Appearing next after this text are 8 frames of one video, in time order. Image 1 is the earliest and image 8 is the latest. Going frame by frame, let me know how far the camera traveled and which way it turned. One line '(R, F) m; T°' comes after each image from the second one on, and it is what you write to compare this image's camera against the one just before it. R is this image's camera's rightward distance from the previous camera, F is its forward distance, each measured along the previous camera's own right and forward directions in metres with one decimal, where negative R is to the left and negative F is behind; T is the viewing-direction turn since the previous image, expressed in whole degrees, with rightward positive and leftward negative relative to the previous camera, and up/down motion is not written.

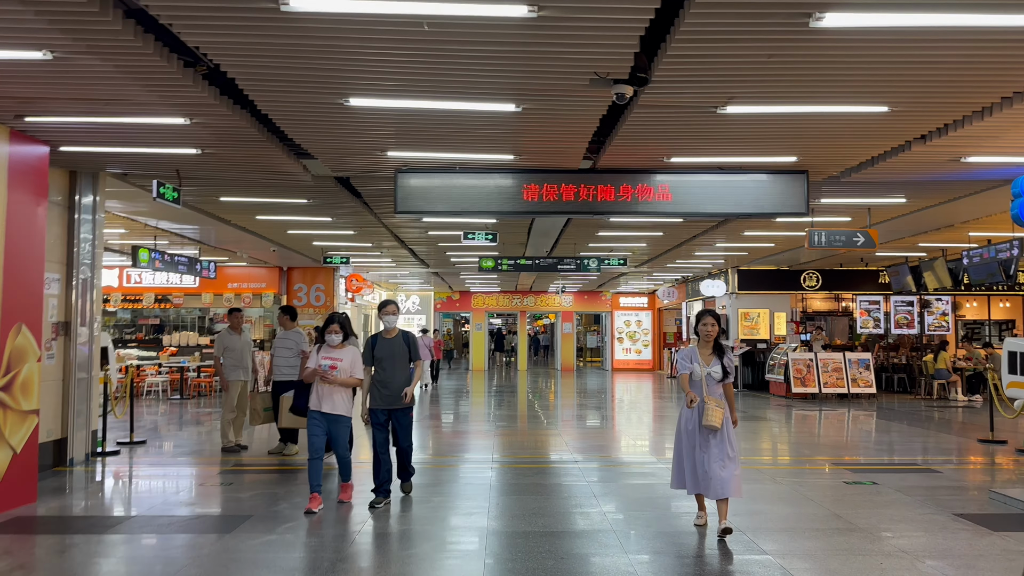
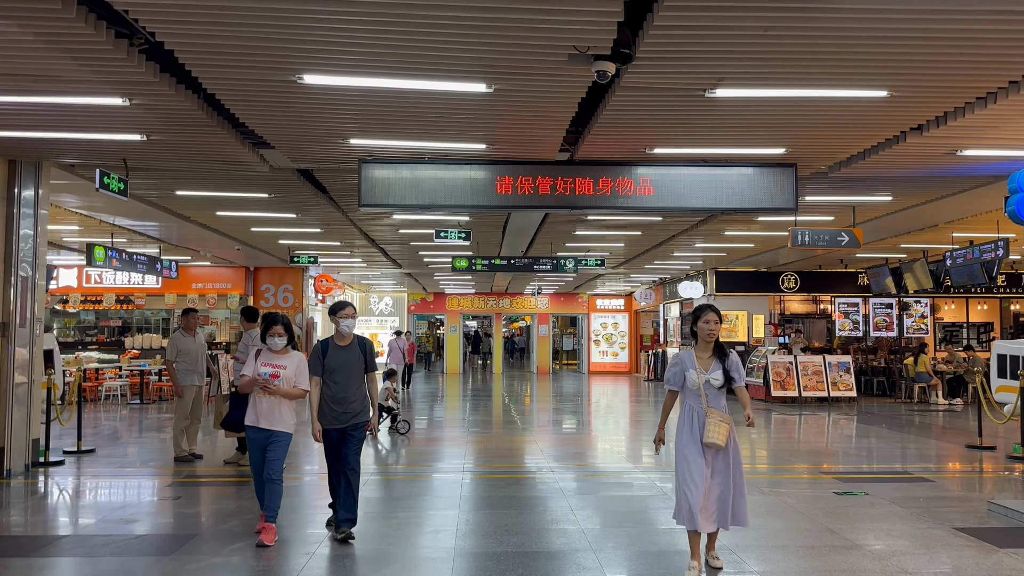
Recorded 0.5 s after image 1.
(0.0, +0.4) m; +2°
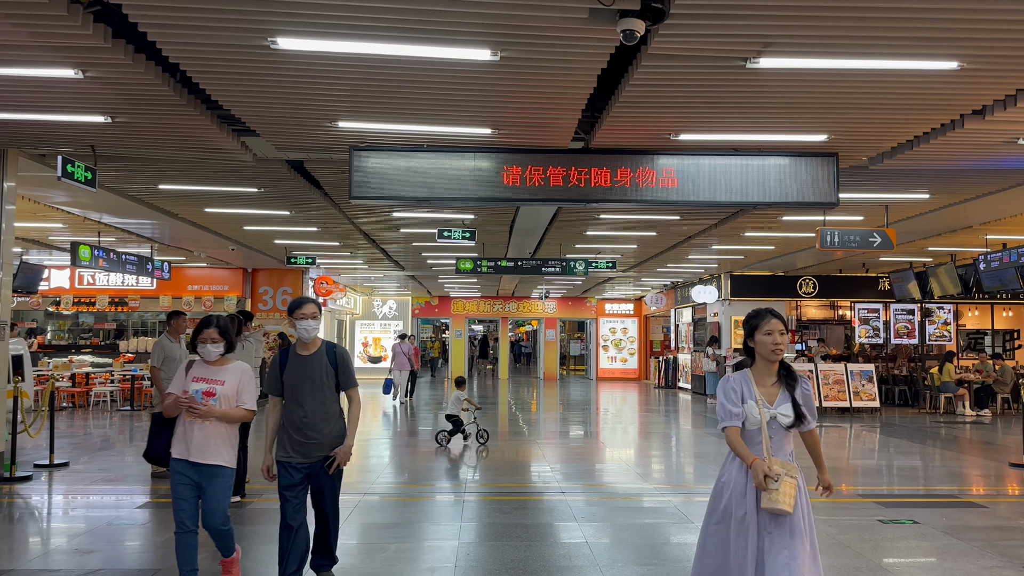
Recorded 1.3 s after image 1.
(0.0, +0.6) m; 0°
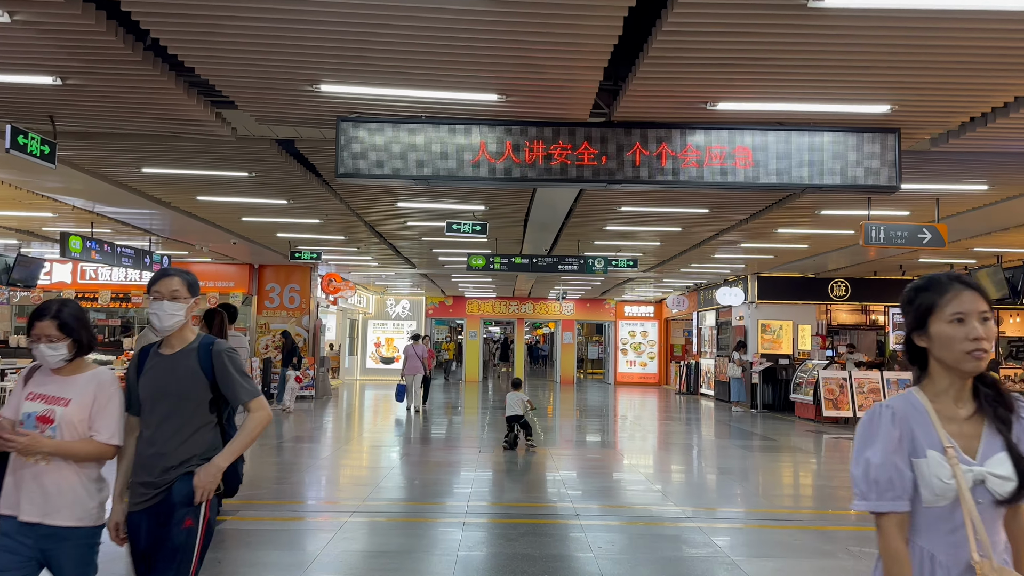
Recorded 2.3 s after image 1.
(+0.1, +0.7) m; -1°
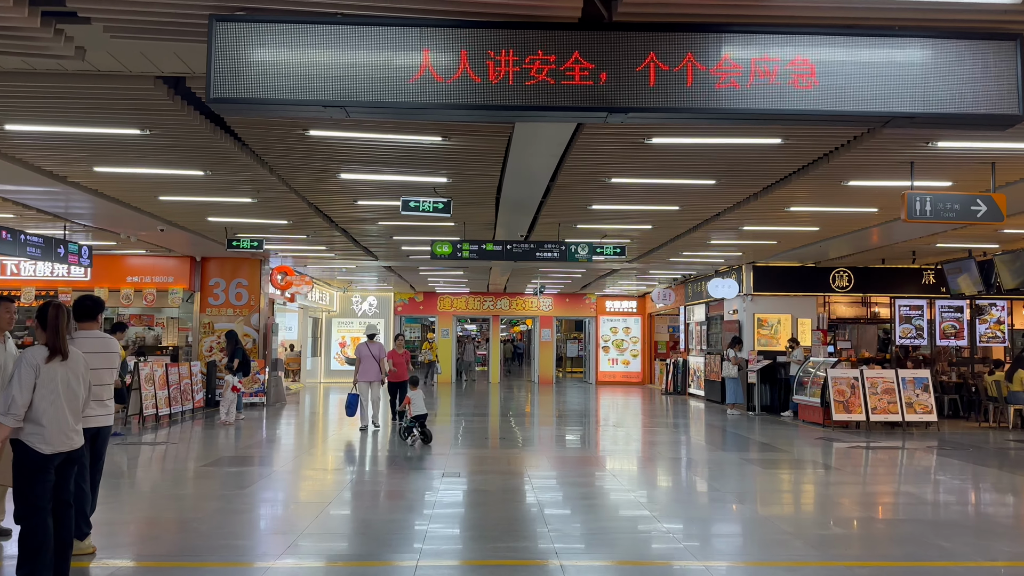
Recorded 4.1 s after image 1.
(+0.1, +1.5) m; +2°
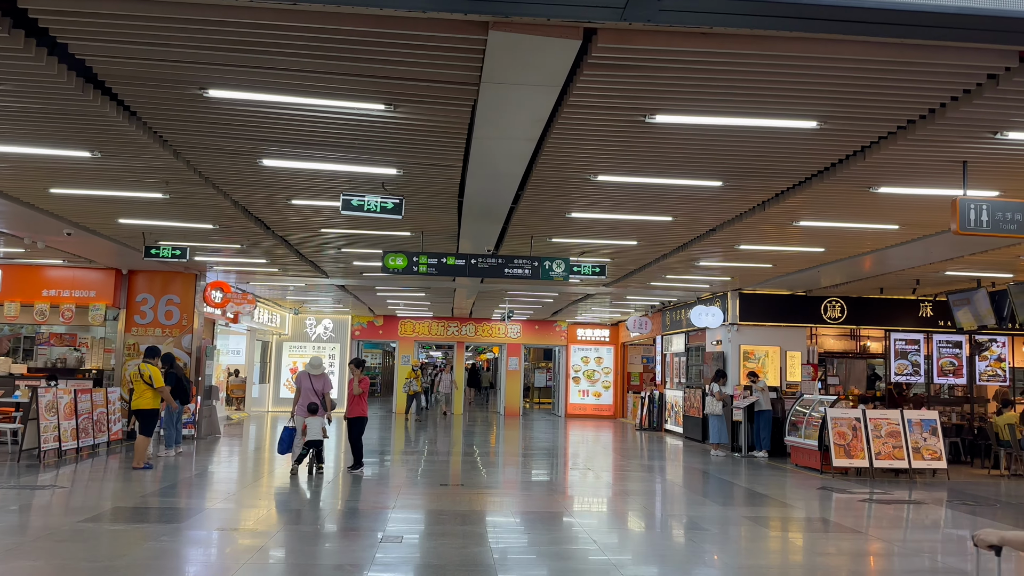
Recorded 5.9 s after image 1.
(0.0, +1.3) m; +2°
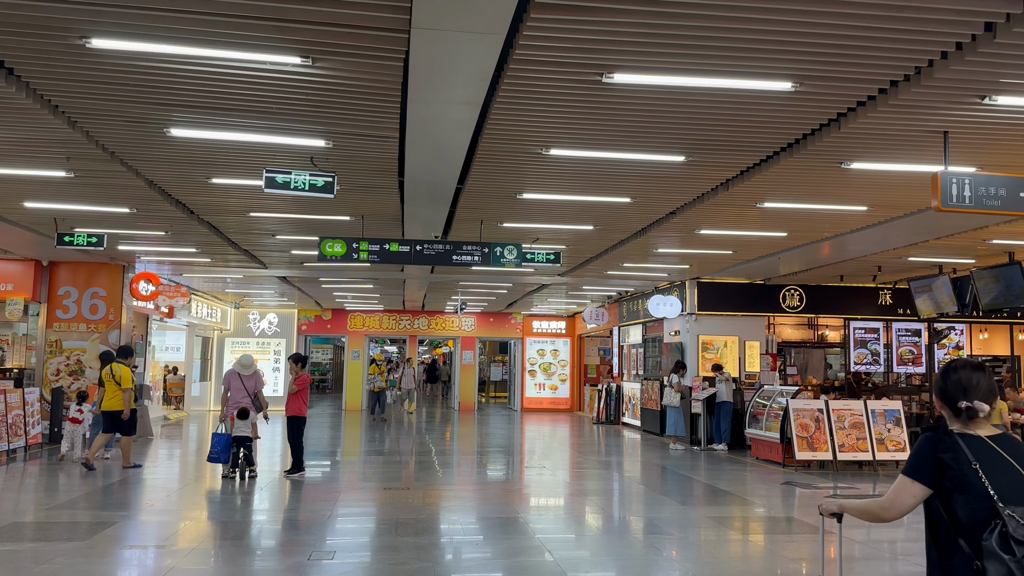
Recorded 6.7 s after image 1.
(+0.1, +0.6) m; +3°
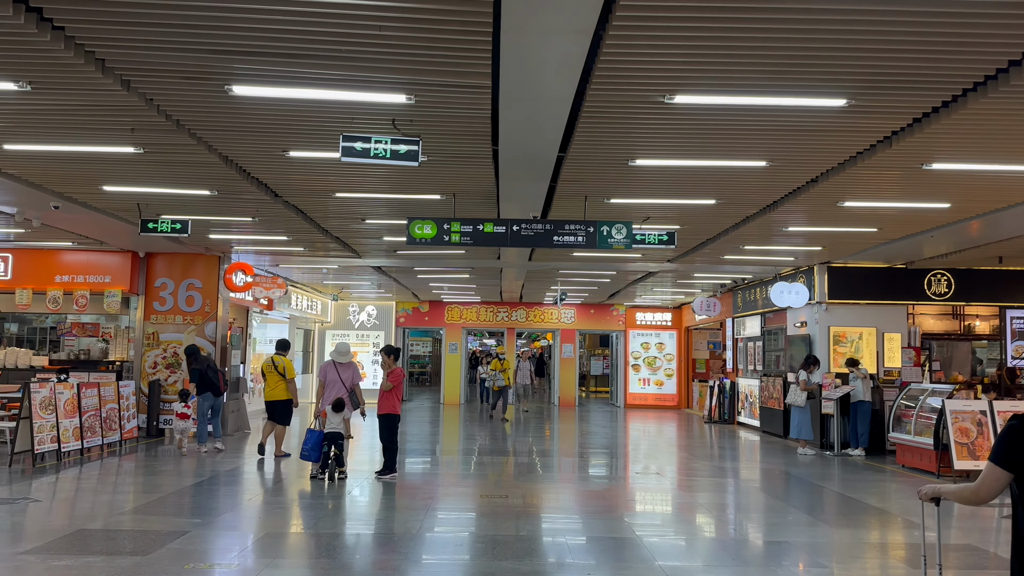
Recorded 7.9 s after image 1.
(-0.1, +0.9) m; -7°
